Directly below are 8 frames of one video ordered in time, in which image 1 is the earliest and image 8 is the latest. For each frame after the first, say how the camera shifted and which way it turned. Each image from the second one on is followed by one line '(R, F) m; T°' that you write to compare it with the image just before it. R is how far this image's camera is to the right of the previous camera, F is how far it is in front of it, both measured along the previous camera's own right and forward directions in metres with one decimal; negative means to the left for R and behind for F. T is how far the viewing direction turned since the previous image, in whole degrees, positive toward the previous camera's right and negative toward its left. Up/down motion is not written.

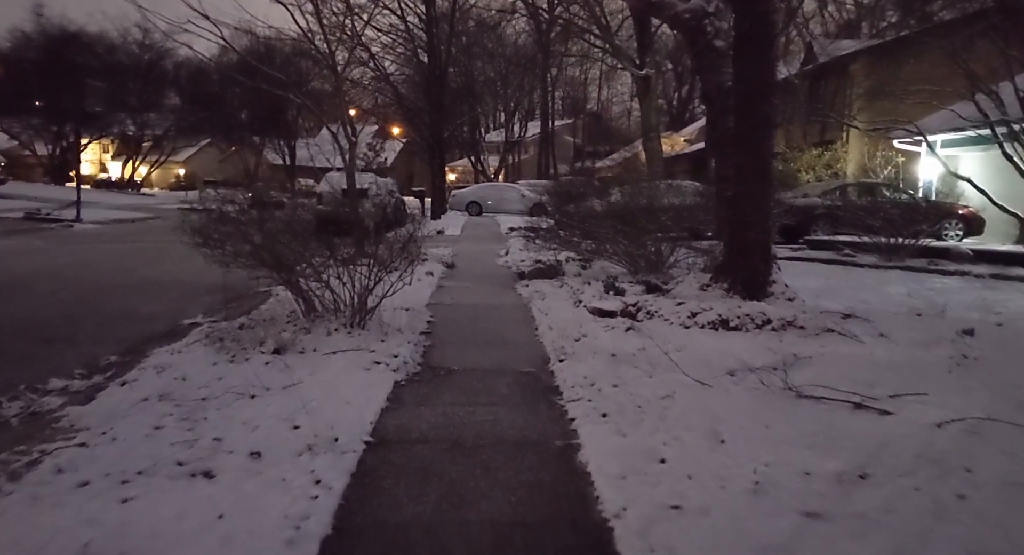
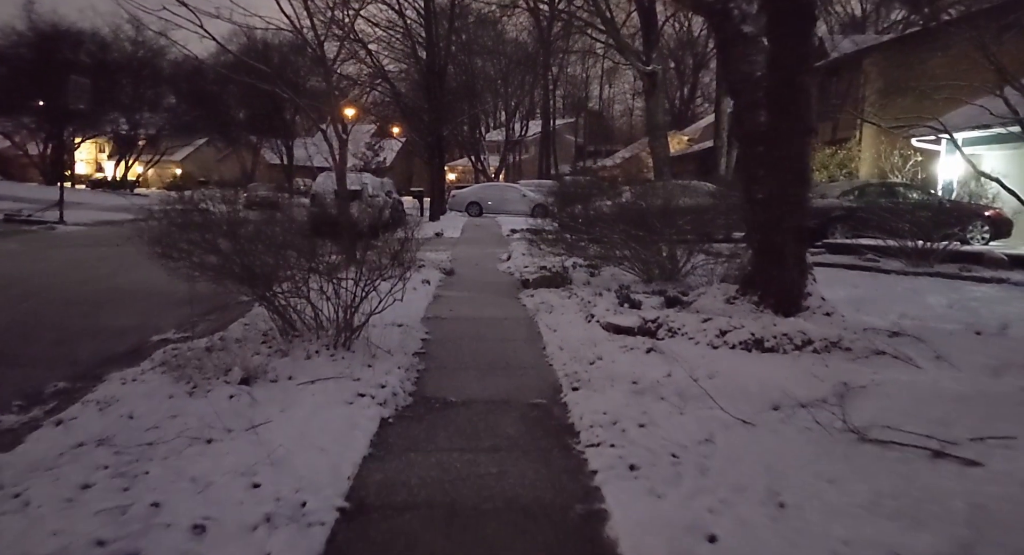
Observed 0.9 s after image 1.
(-0.1, +0.9) m; 0°
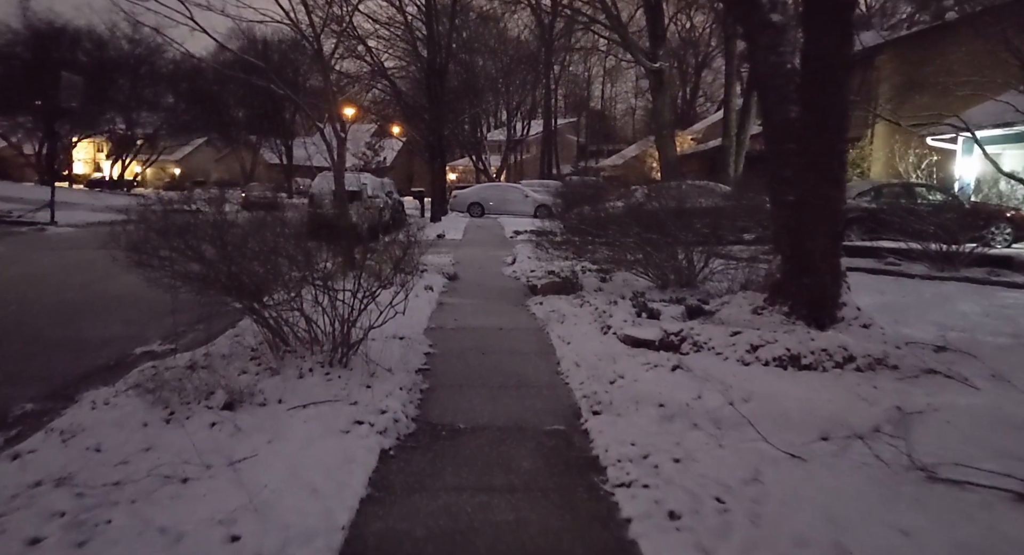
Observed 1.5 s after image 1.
(-0.1, +0.6) m; 0°
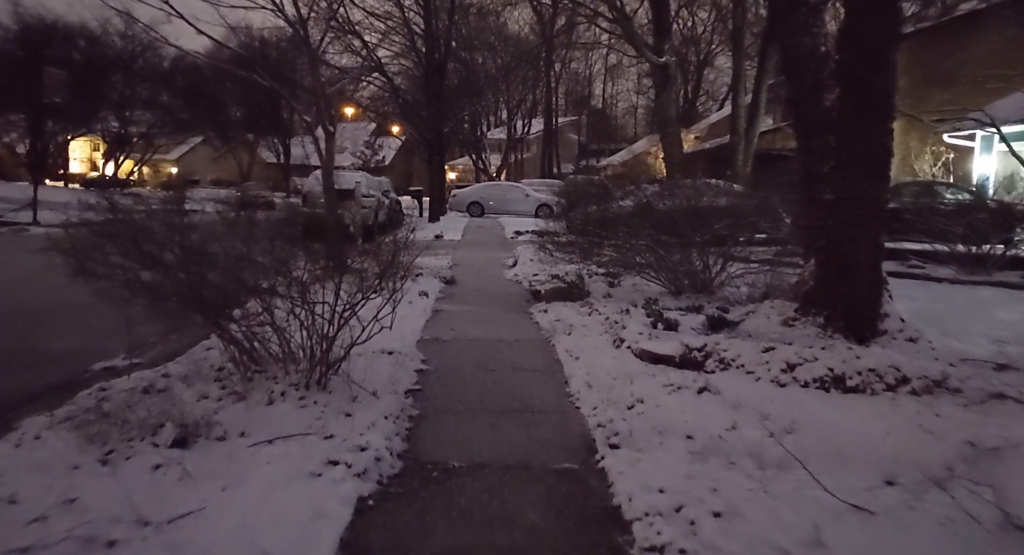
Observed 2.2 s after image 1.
(0.0, +0.8) m; 0°
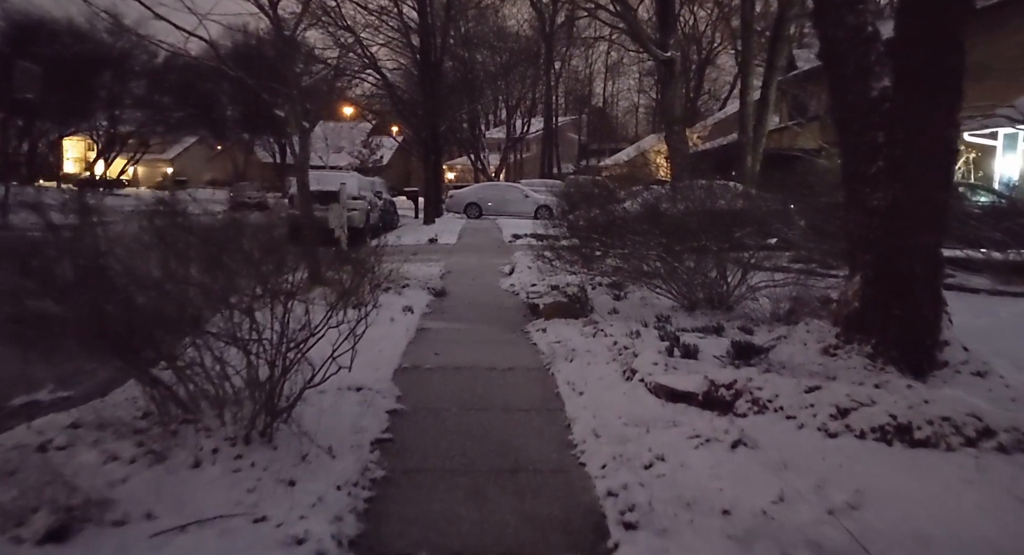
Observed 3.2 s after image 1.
(+0.1, +1.0) m; 0°
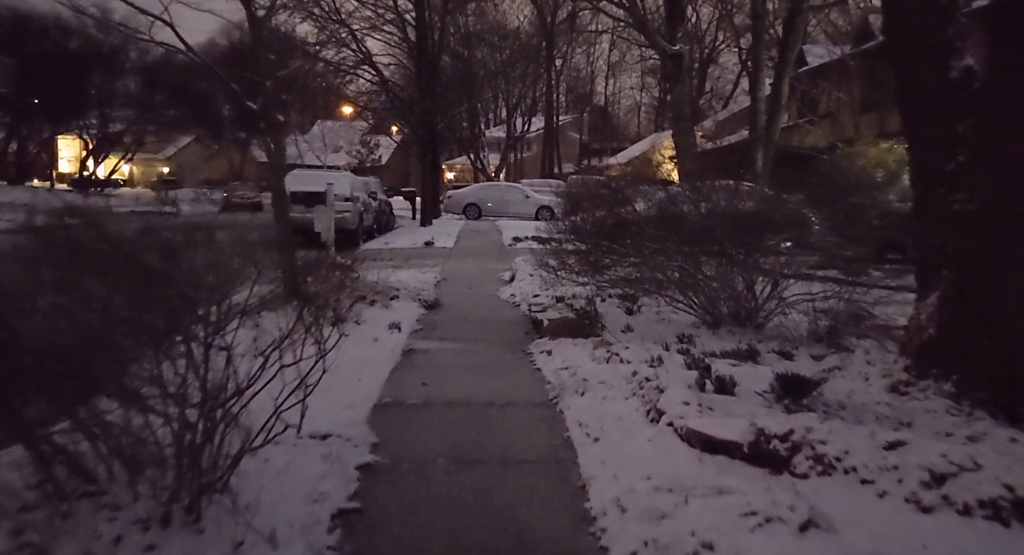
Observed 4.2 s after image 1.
(0.0, +1.0) m; 0°
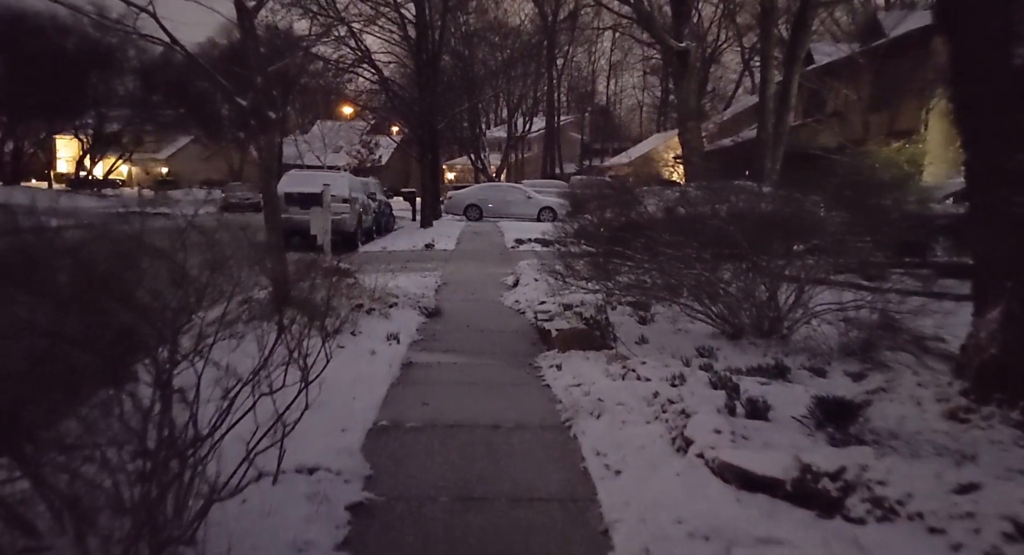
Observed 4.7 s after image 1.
(-0.1, +0.5) m; 0°
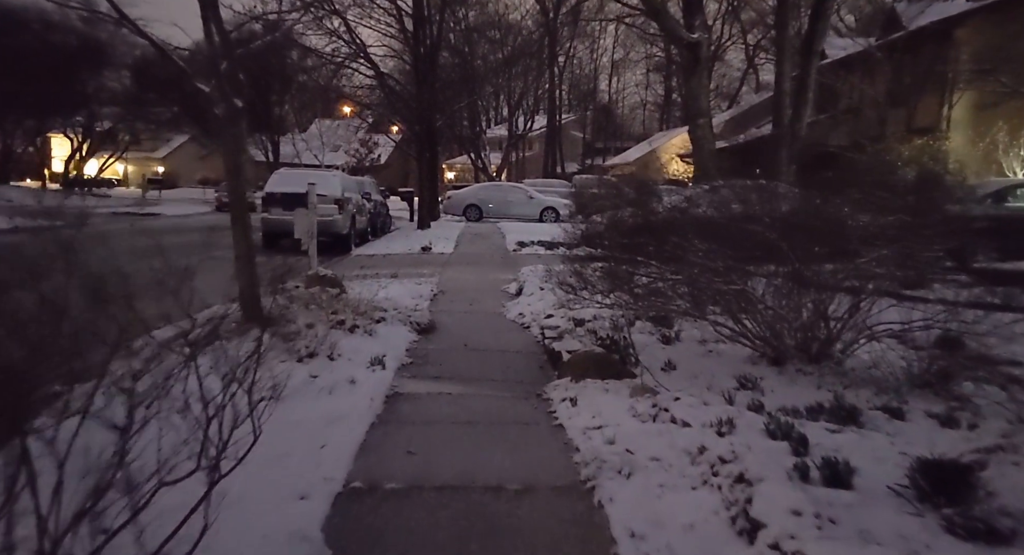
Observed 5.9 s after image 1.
(0.0, +1.0) m; 0°
